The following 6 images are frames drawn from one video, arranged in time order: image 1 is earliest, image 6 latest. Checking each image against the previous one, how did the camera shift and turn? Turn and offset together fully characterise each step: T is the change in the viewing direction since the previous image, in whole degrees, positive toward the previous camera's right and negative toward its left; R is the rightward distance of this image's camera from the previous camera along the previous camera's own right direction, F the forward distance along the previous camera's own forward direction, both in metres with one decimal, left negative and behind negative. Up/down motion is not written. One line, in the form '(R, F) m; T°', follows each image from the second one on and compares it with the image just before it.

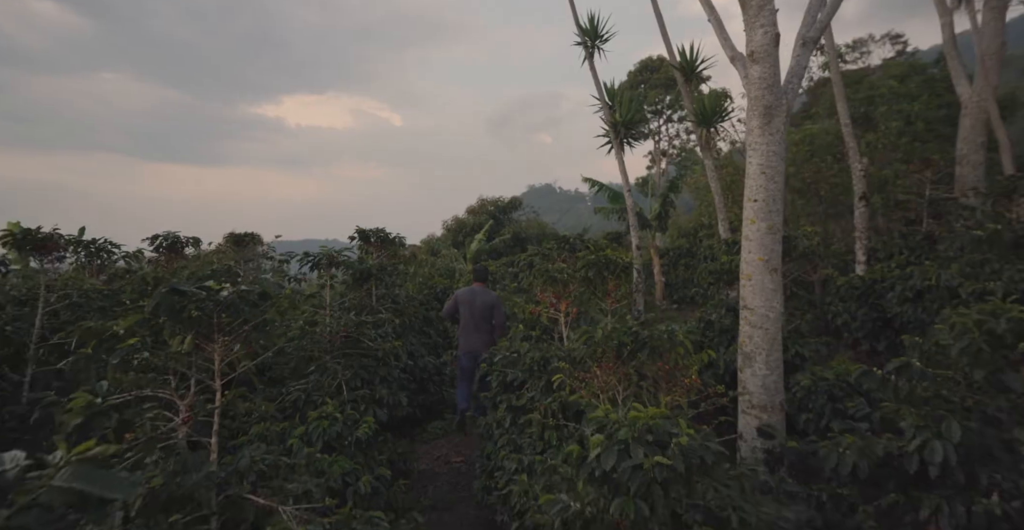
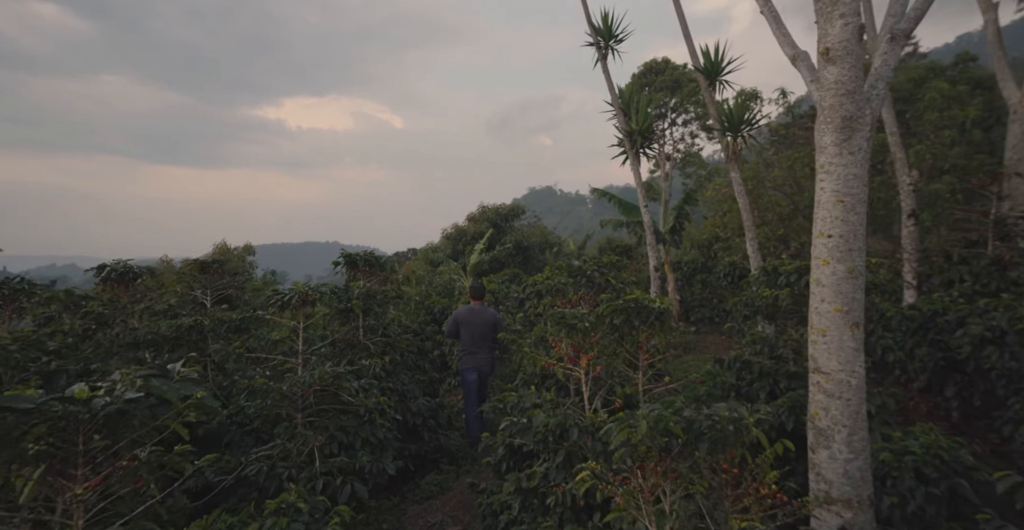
(-0.1, +0.9) m; 0°
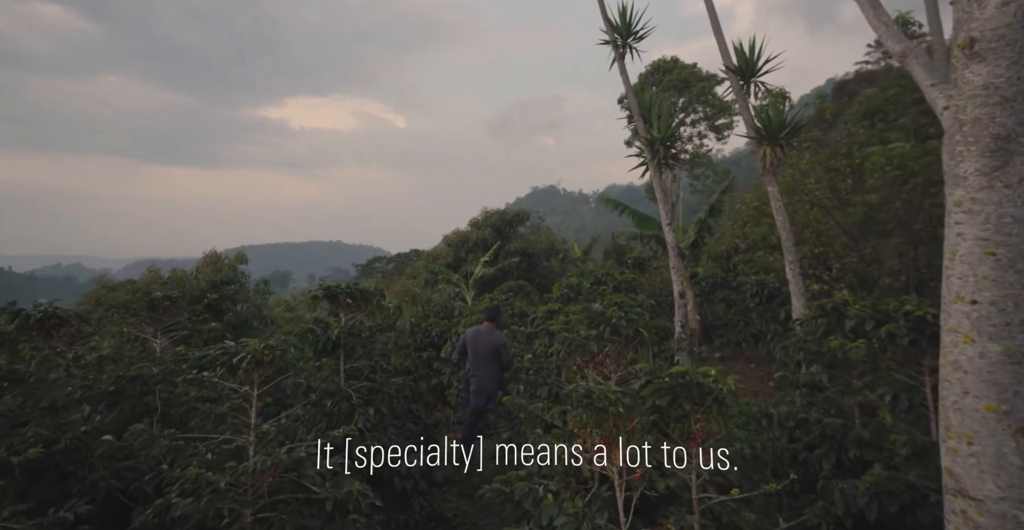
(0.0, +1.0) m; 0°
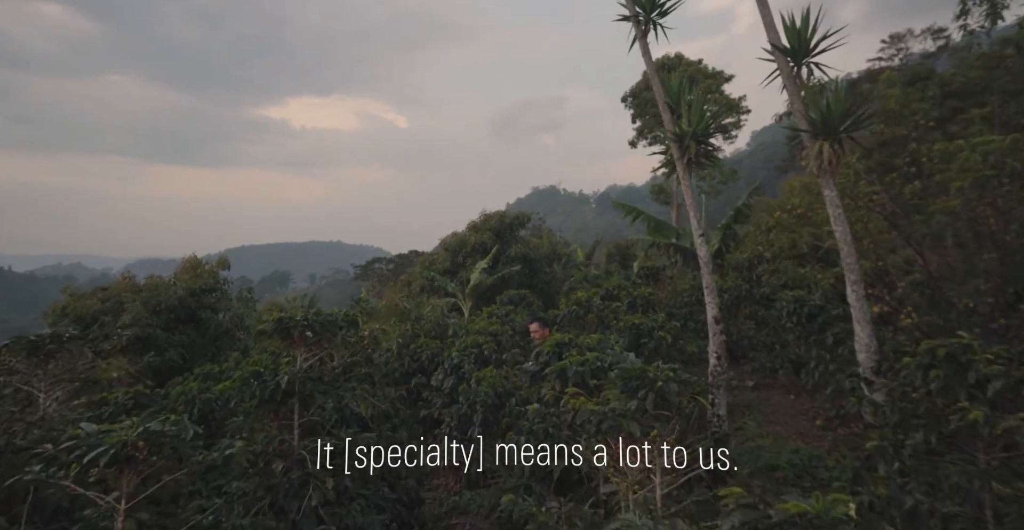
(0.0, +1.3) m; 0°
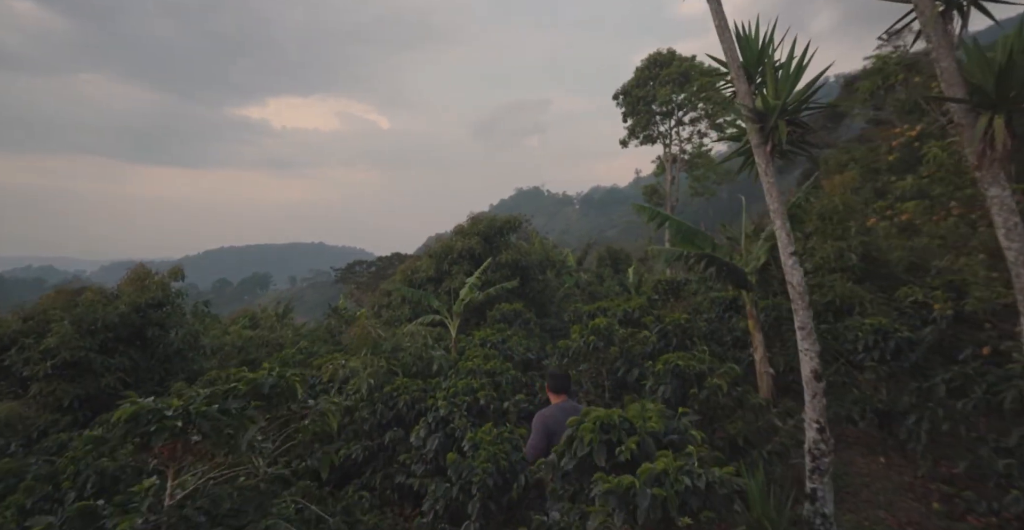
(-0.2, +1.9) m; +2°
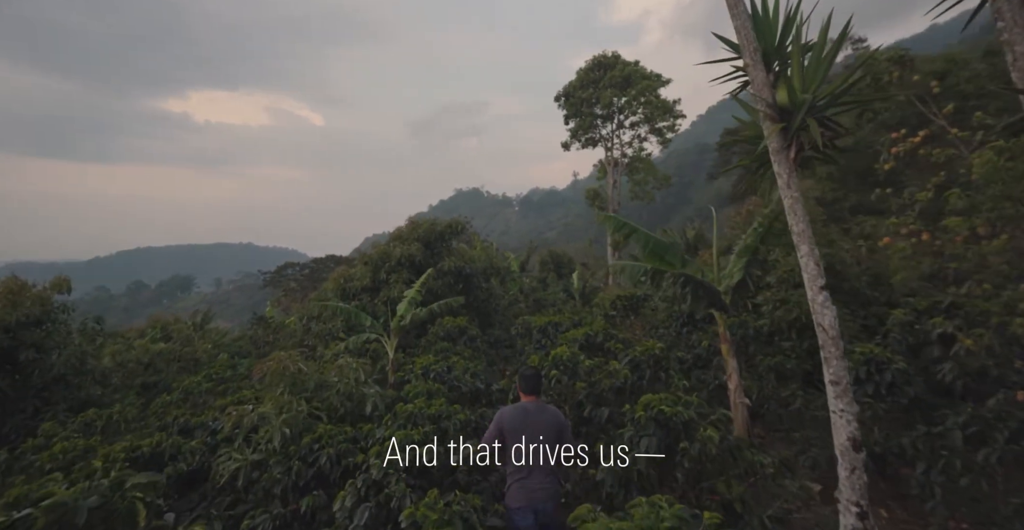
(-0.1, +1.2) m; +6°
